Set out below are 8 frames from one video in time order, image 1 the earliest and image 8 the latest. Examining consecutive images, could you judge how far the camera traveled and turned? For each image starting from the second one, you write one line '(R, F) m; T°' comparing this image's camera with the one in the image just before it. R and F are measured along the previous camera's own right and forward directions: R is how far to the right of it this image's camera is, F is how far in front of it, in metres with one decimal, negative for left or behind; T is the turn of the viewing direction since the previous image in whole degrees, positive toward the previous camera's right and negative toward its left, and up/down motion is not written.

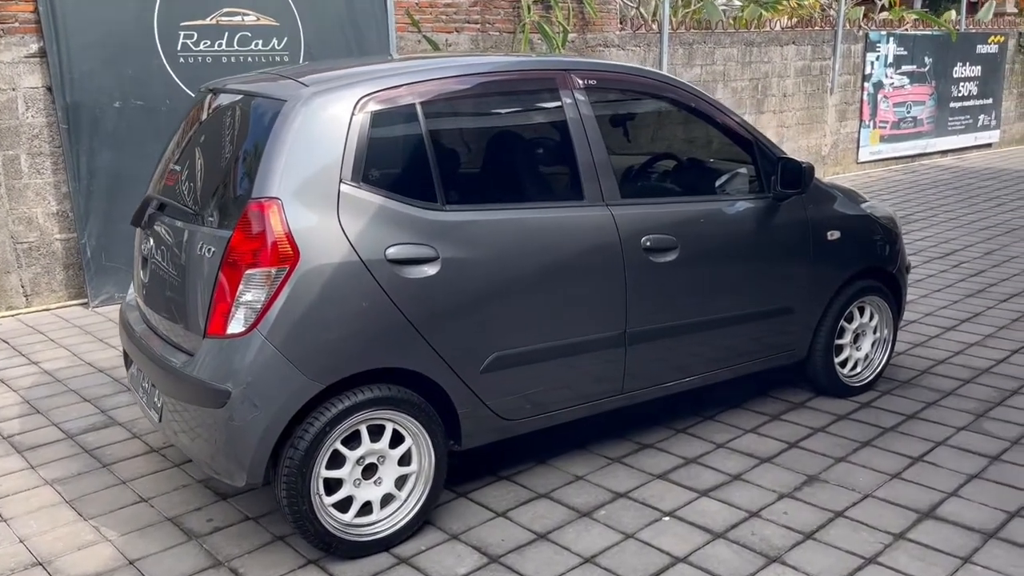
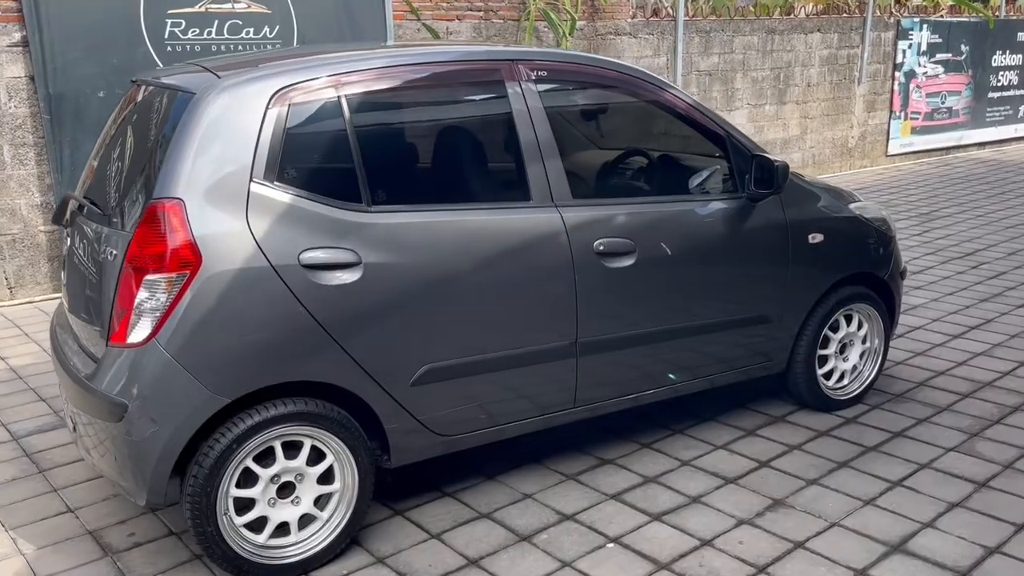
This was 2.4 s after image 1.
(+0.4, +0.3) m; -2°
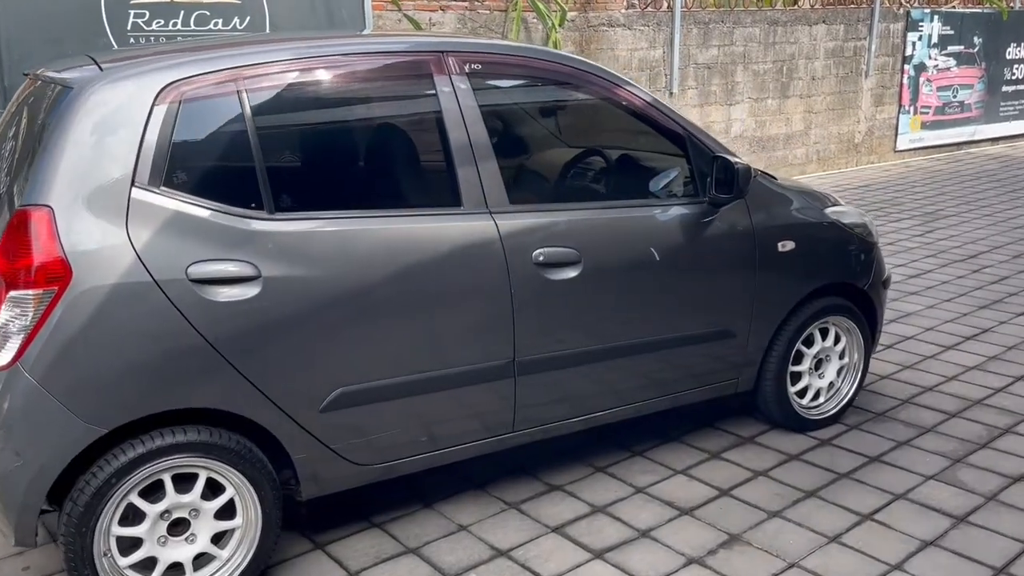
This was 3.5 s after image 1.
(+0.3, +0.3) m; -1°
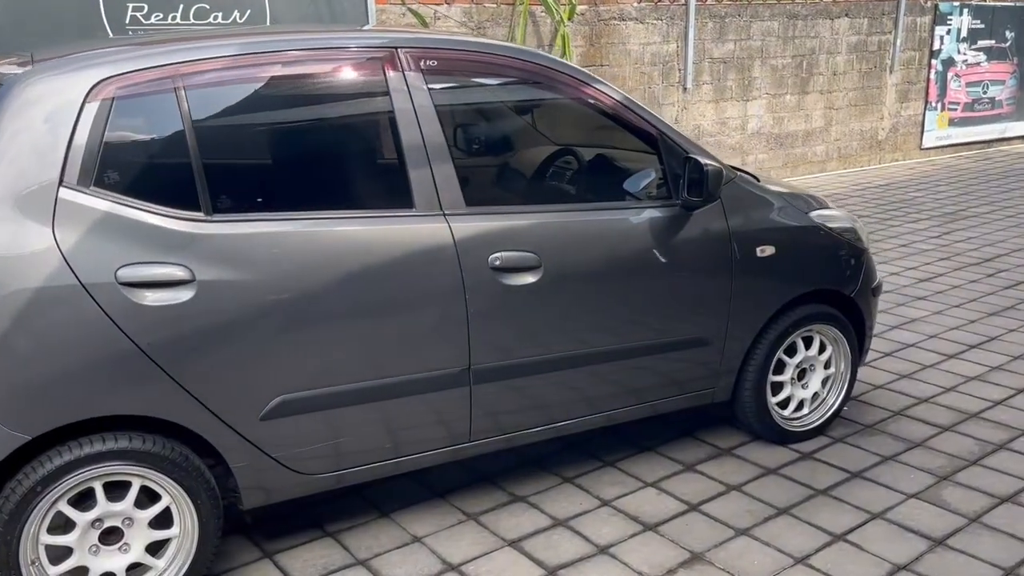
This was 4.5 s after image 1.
(+0.3, +0.1) m; -2°
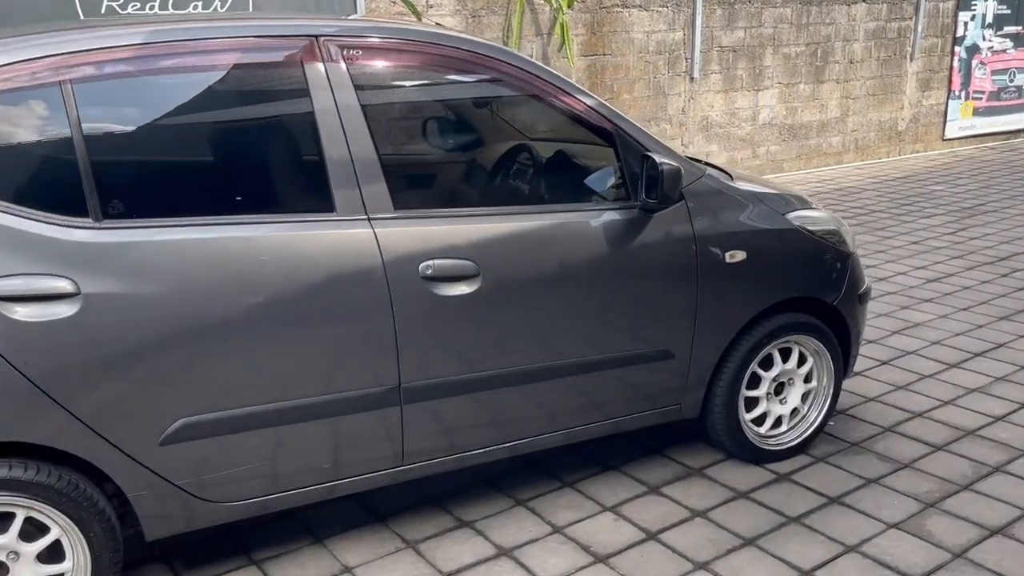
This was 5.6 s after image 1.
(+0.3, +0.3) m; -2°
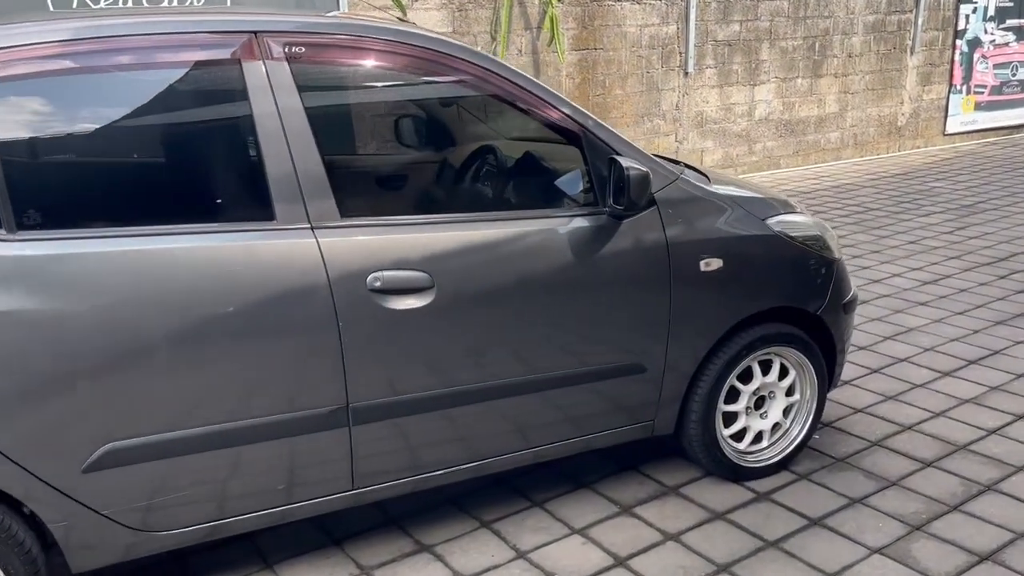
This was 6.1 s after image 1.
(+0.2, +0.2) m; 0°
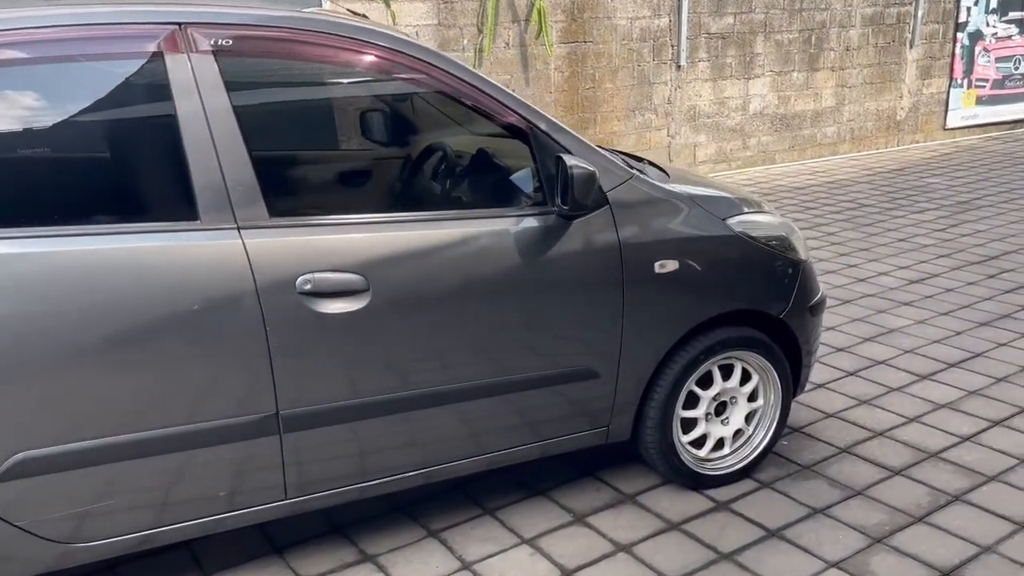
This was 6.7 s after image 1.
(+0.2, +0.1) m; -1°
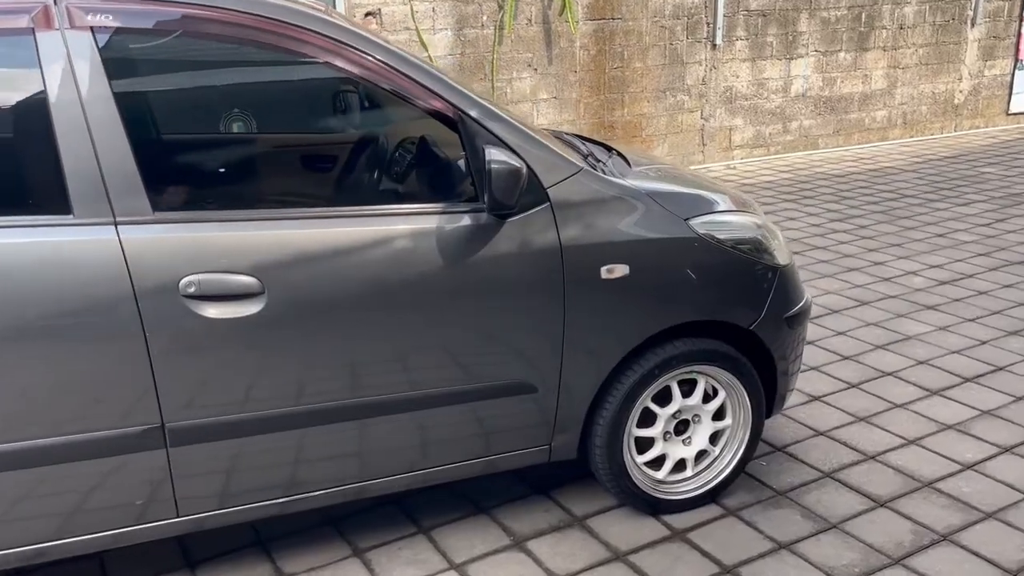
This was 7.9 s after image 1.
(+0.4, +0.3) m; -4°
